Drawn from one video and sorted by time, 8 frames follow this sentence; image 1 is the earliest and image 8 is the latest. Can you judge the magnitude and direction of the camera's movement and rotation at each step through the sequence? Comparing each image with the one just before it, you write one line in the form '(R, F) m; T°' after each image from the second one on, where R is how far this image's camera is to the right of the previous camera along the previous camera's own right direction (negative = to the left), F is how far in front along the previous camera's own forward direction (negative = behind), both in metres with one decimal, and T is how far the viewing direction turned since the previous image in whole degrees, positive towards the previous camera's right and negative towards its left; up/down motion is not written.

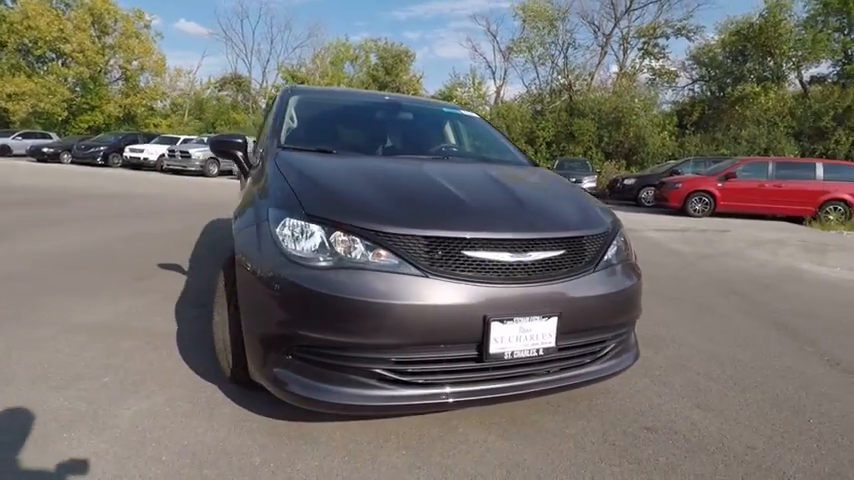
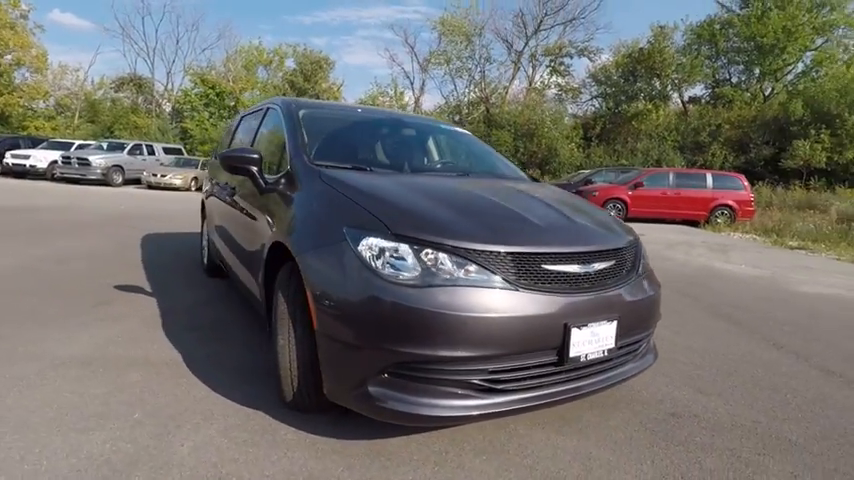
(-1.0, -0.1) m; +11°
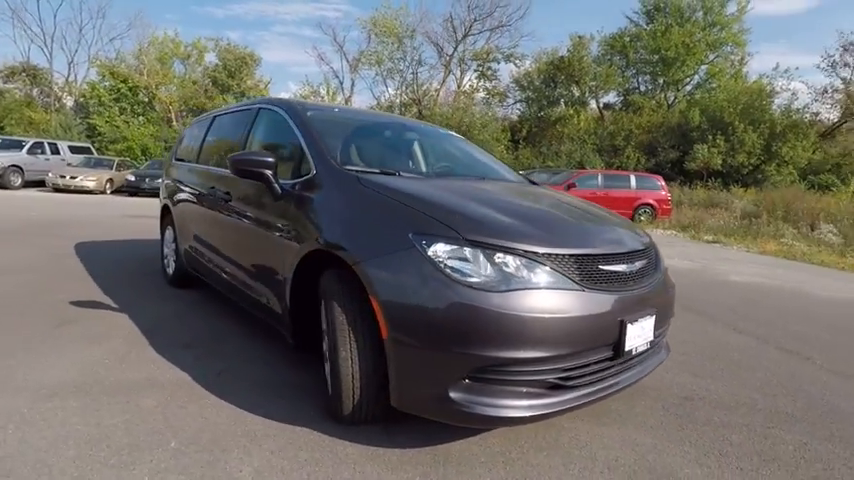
(-0.8, 0.0) m; +9°
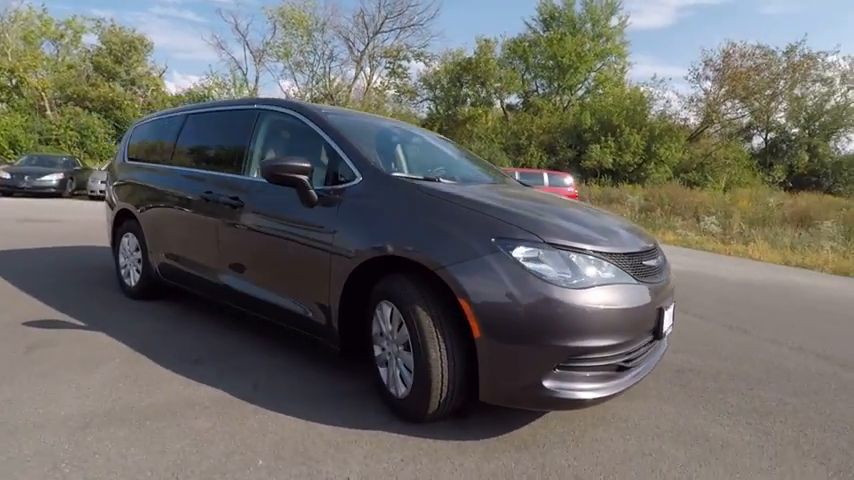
(-1.1, -0.1) m; +12°
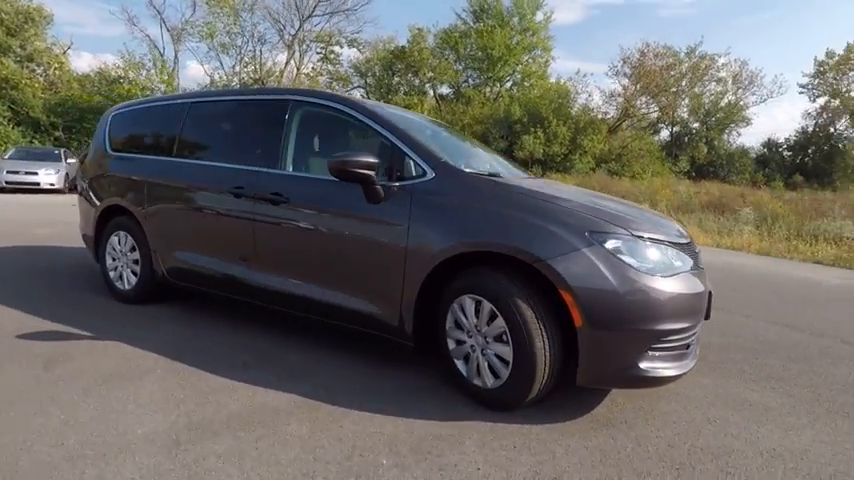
(-1.2, 0.0) m; +9°
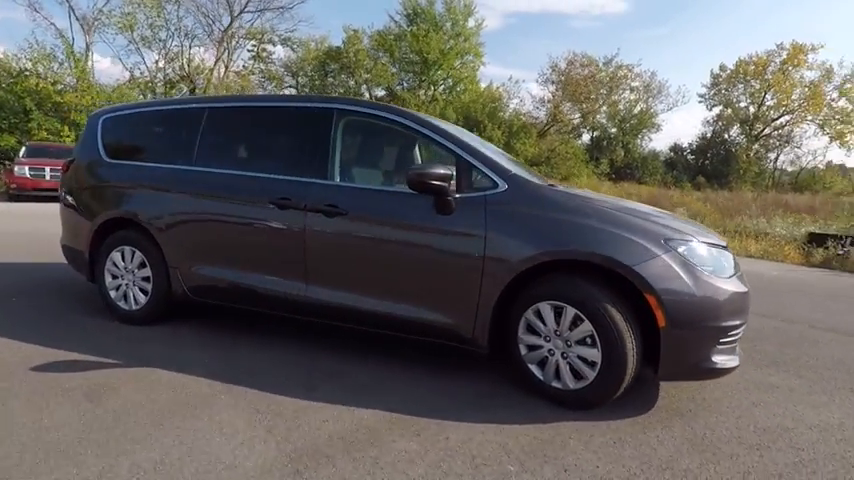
(-1.2, 0.0) m; +9°
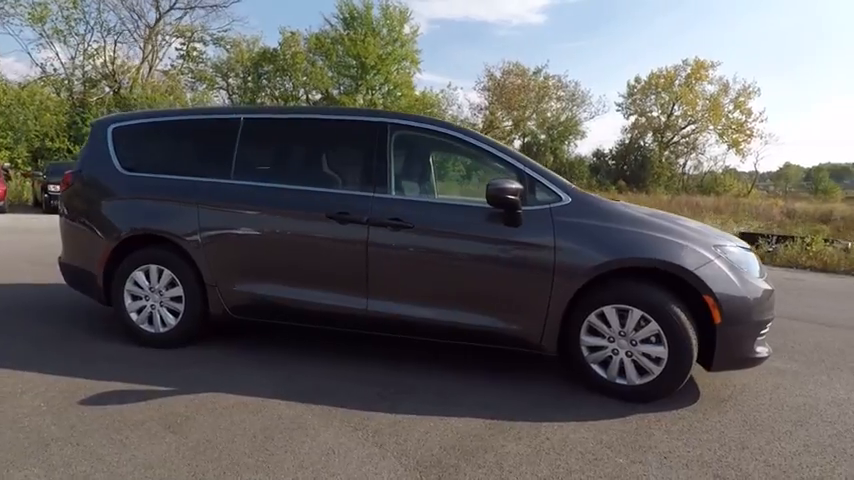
(-1.2, 0.0) m; +9°
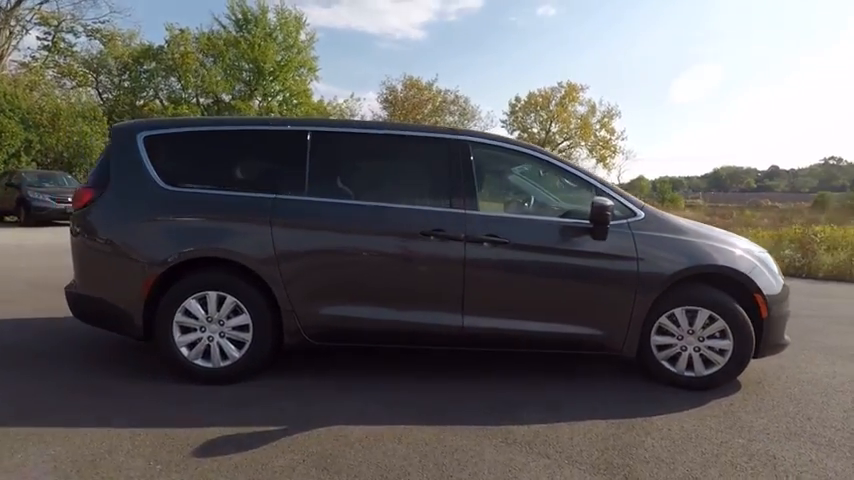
(-1.9, +0.2) m; +14°
